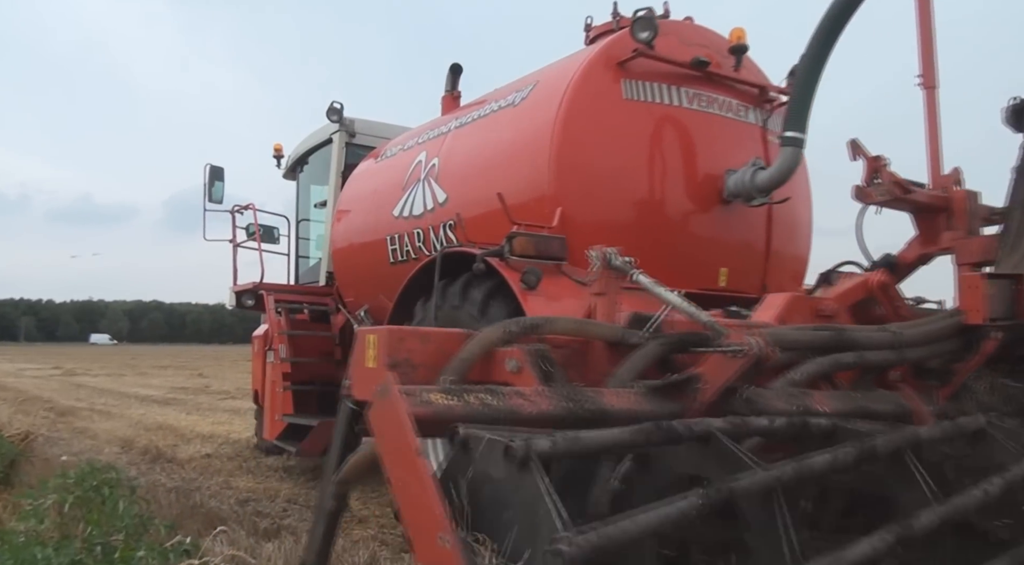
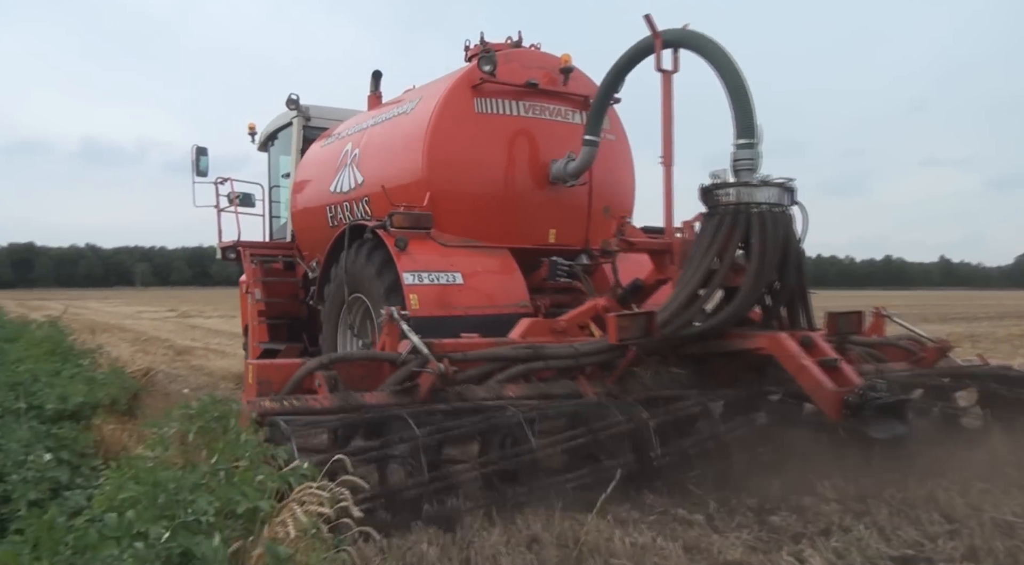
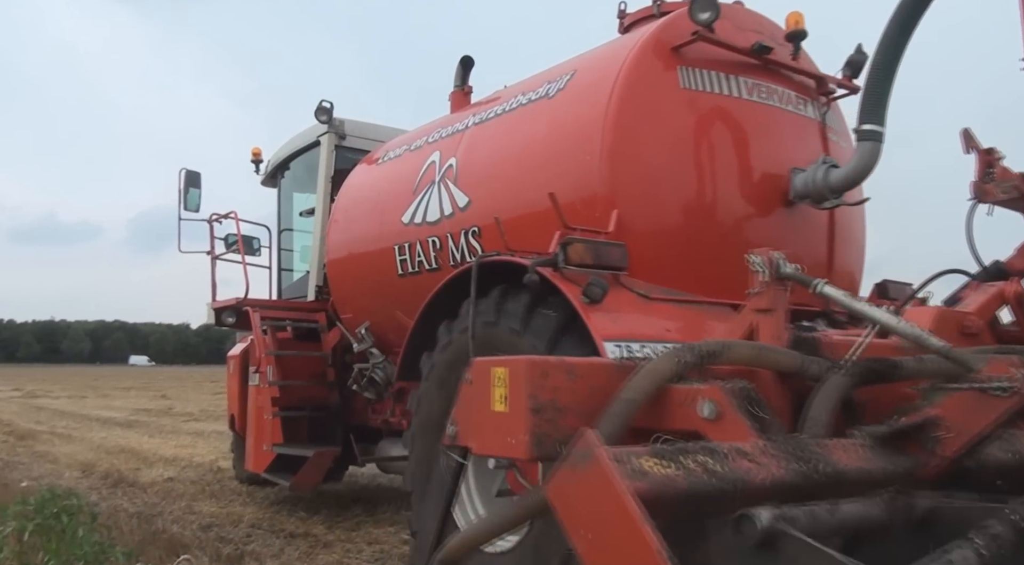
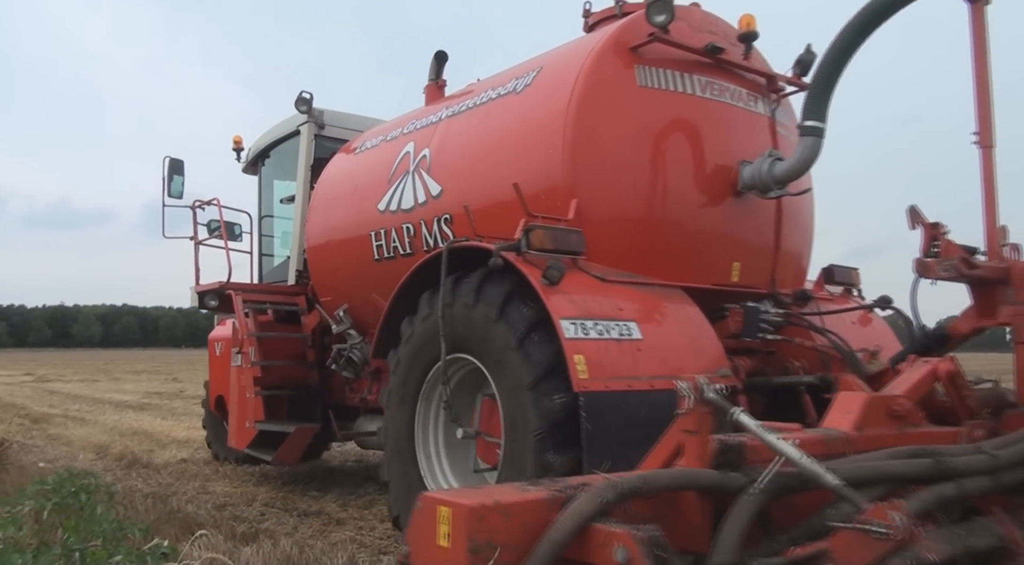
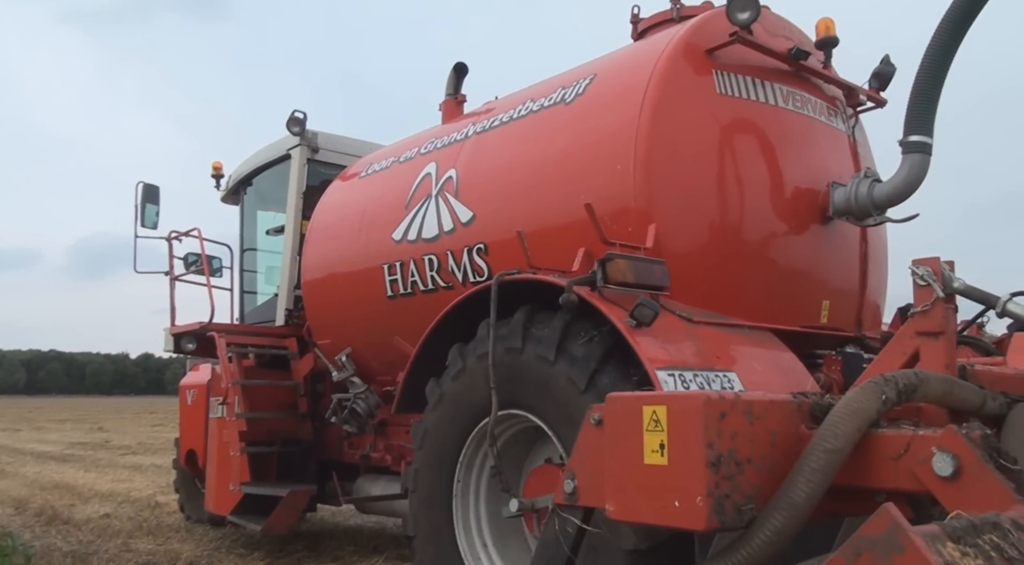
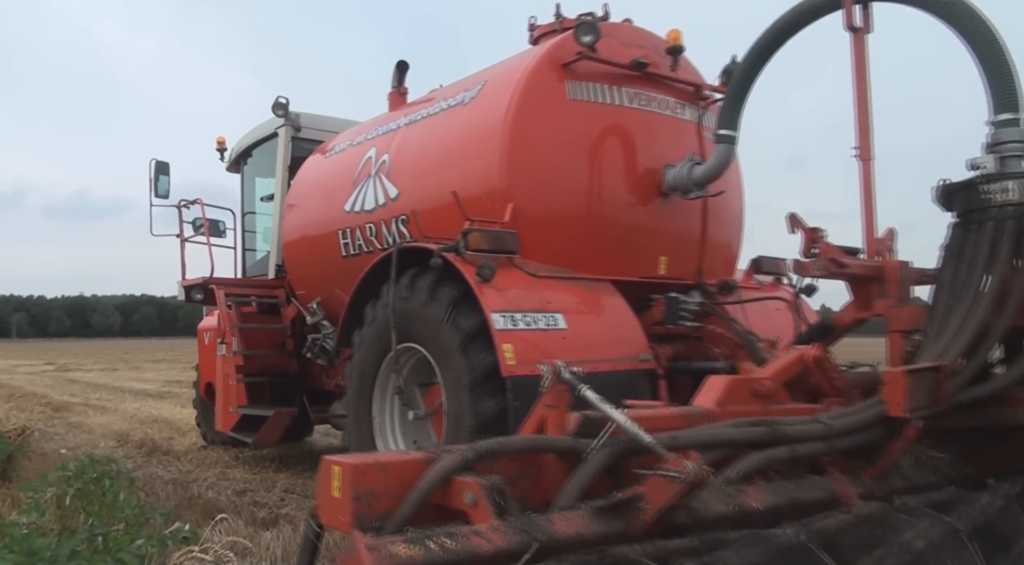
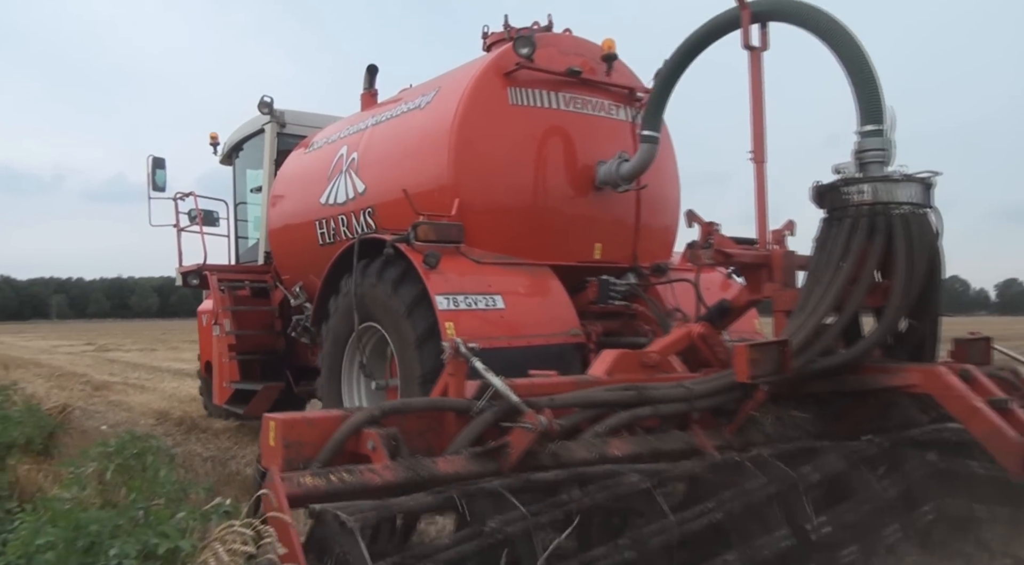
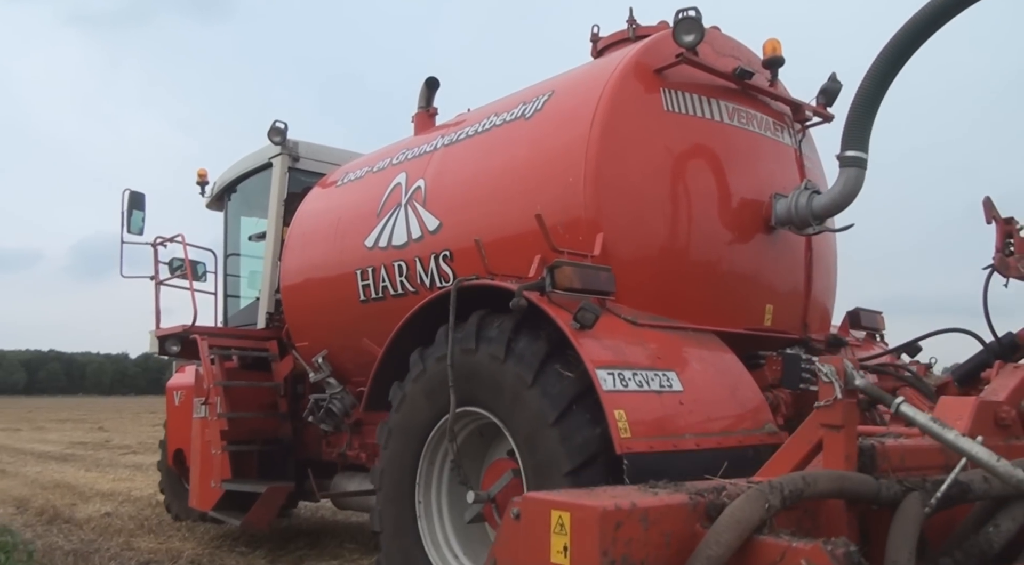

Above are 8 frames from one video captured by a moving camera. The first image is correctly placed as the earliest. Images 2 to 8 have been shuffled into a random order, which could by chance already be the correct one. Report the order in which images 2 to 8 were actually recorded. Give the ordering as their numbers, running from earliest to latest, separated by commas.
3, 5, 8, 4, 6, 7, 2
